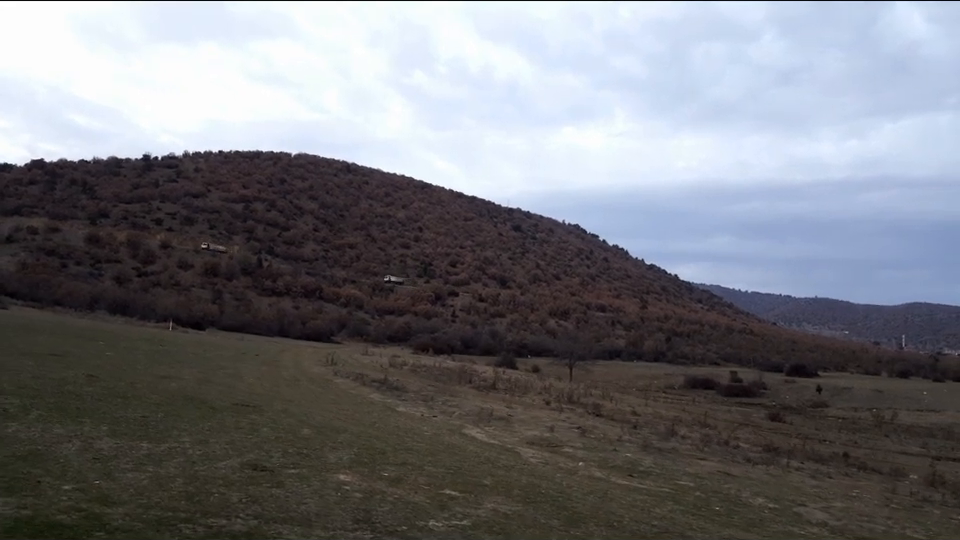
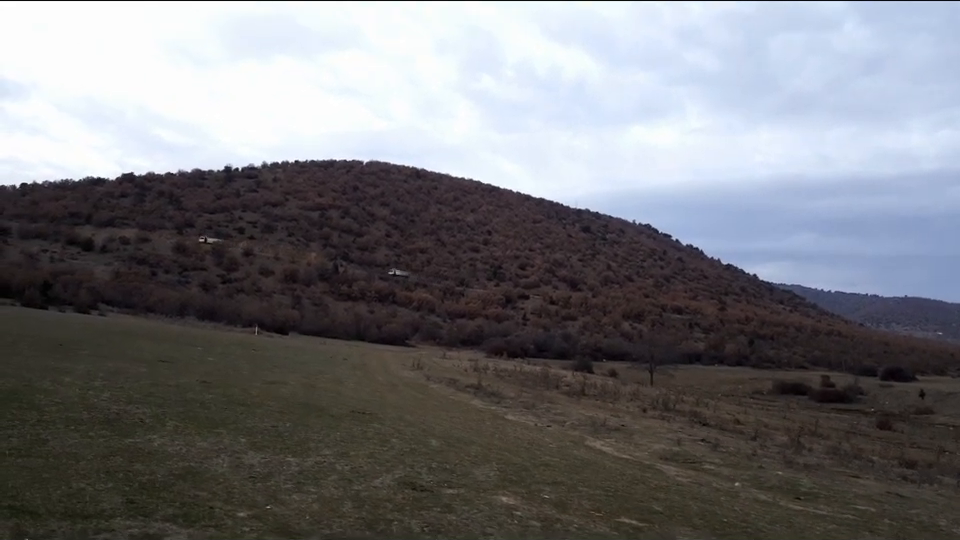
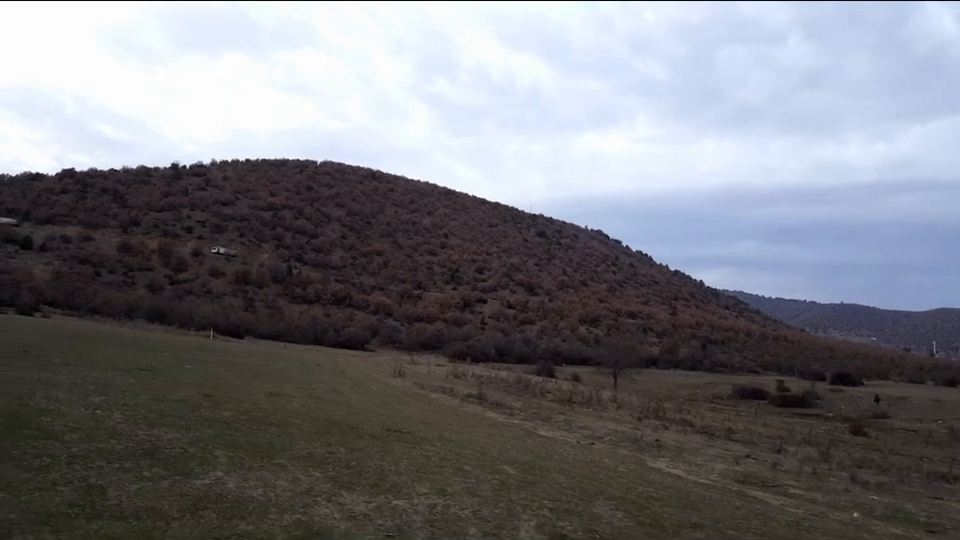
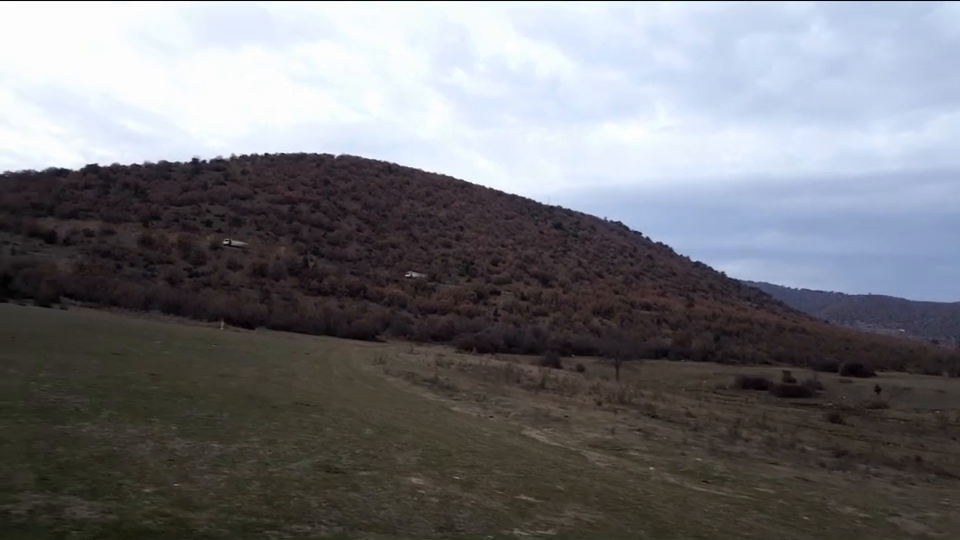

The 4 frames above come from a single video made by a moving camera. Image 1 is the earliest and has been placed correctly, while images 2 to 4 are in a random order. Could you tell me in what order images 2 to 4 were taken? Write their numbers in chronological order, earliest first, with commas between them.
4, 2, 3
